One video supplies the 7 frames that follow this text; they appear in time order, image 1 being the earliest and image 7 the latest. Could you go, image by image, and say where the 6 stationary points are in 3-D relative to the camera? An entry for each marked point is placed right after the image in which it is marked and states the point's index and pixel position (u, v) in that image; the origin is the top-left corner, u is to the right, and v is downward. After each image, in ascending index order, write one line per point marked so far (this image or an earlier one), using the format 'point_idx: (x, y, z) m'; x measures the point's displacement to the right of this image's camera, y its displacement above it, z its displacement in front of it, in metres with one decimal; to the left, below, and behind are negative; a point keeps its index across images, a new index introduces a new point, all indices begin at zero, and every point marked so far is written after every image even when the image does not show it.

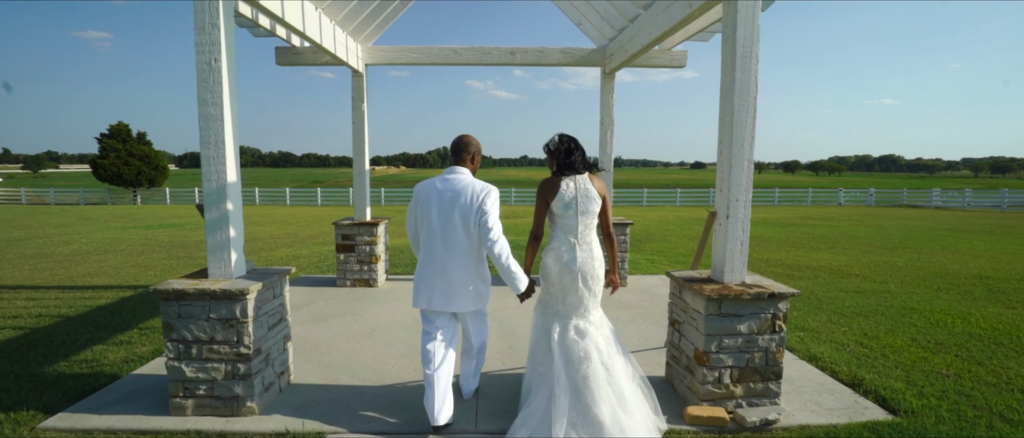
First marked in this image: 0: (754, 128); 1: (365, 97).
0: (+1.4, +0.5, +2.9) m
1: (-1.8, +1.5, +6.1) m
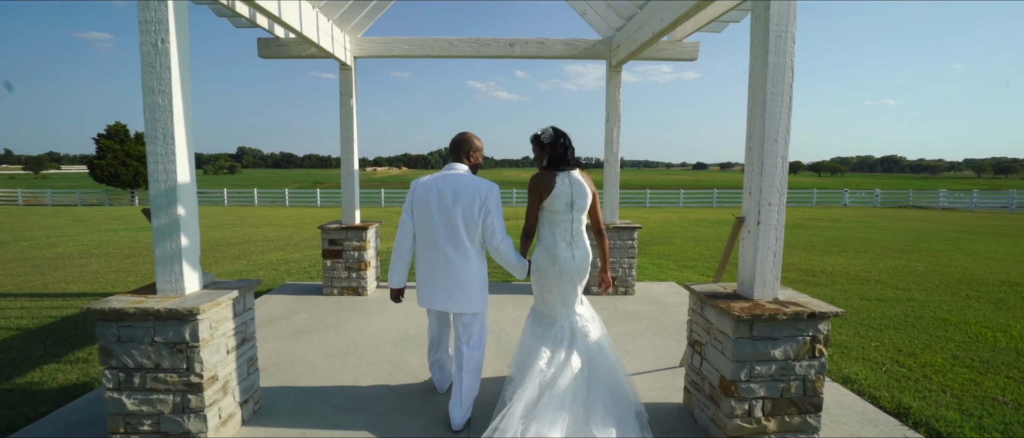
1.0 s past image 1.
0: (+1.4, +0.5, +2.5) m
1: (-1.8, +1.4, +5.7) m
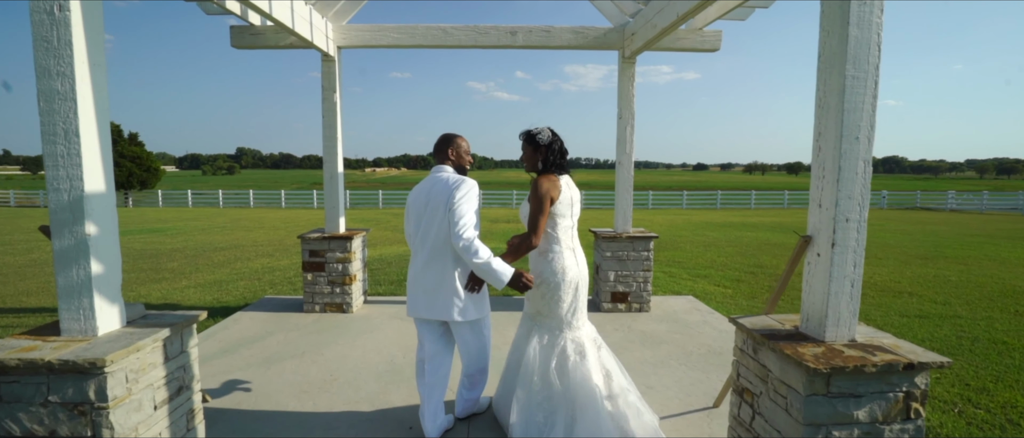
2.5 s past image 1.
0: (+1.4, +0.4, +1.9) m
1: (-1.8, +1.3, +5.1) m
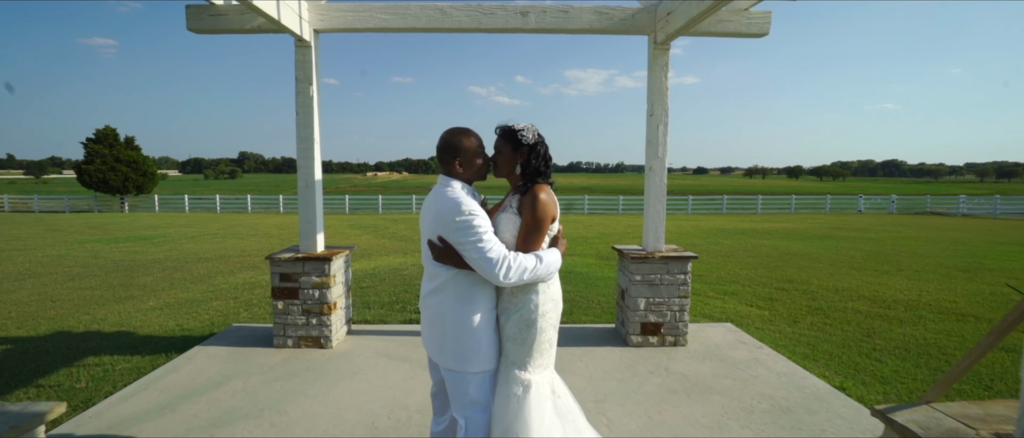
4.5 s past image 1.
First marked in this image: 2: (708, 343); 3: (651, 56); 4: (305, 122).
0: (+1.5, +0.3, +1.1) m
1: (-1.7, +1.2, +4.3) m
2: (+1.7, -1.1, +4.5) m
3: (+1.2, +1.4, +4.4) m
4: (-1.8, +0.8, +4.3) m
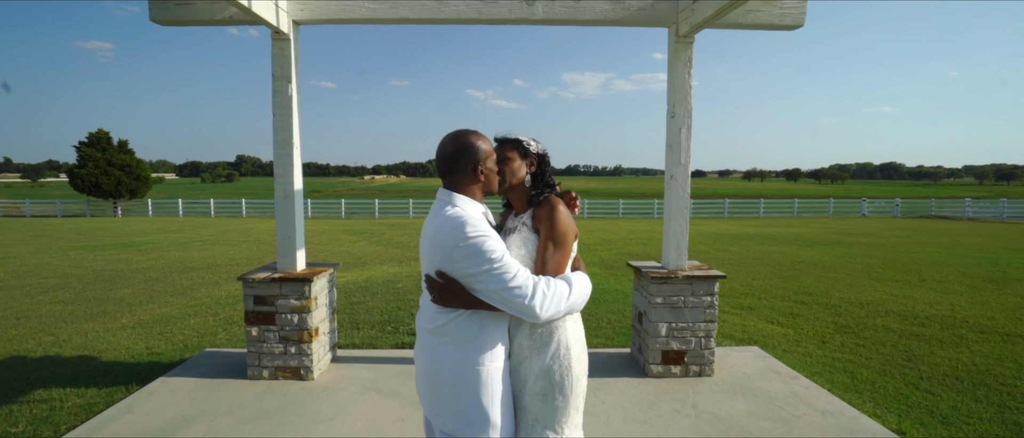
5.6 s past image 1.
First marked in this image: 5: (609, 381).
0: (+1.5, +0.2, +0.6) m
1: (-1.6, +1.1, +3.8) m
2: (+1.8, -1.2, +4.0) m
3: (+1.3, +1.3, +4.0) m
4: (-1.7, +0.7, +3.8) m
5: (+0.7, -1.2, +3.8) m
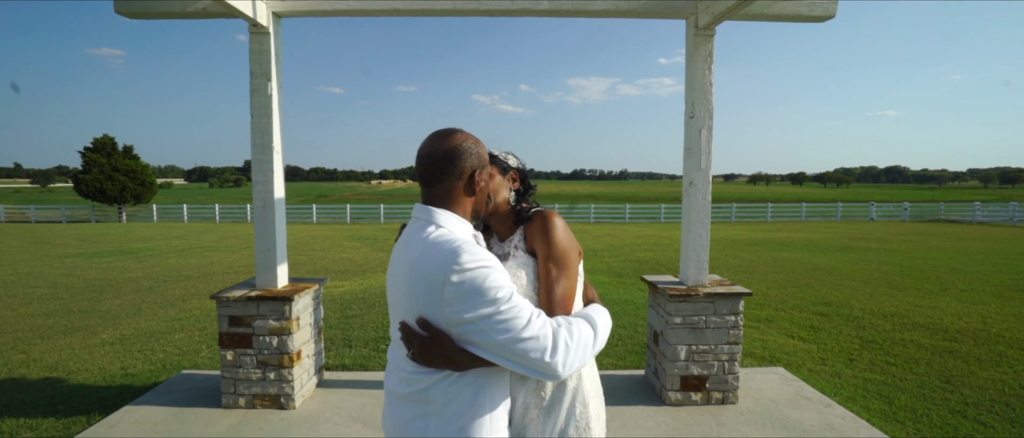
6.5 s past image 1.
0: (+1.5, +0.2, +0.2) m
1: (-1.6, +1.0, +3.5) m
2: (+1.8, -1.3, +3.6) m
3: (+1.3, +1.2, +3.6) m
4: (-1.7, +0.6, +3.5) m
5: (+0.7, -1.3, +3.4) m
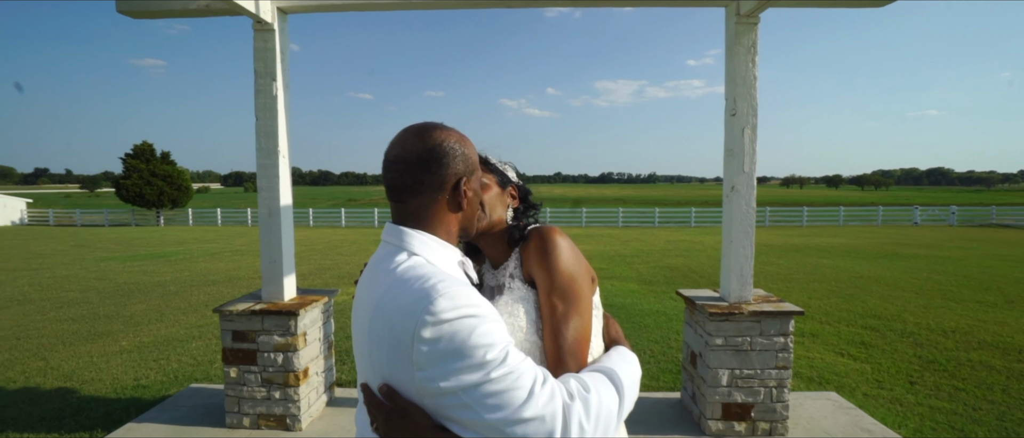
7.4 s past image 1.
0: (+1.5, +0.1, -0.1) m
1: (-1.5, +1.0, +3.3) m
2: (+1.9, -1.3, +3.2) m
3: (+1.4, +1.2, +3.2) m
4: (-1.6, +0.6, +3.3) m
5: (+0.9, -1.3, +3.1) m
